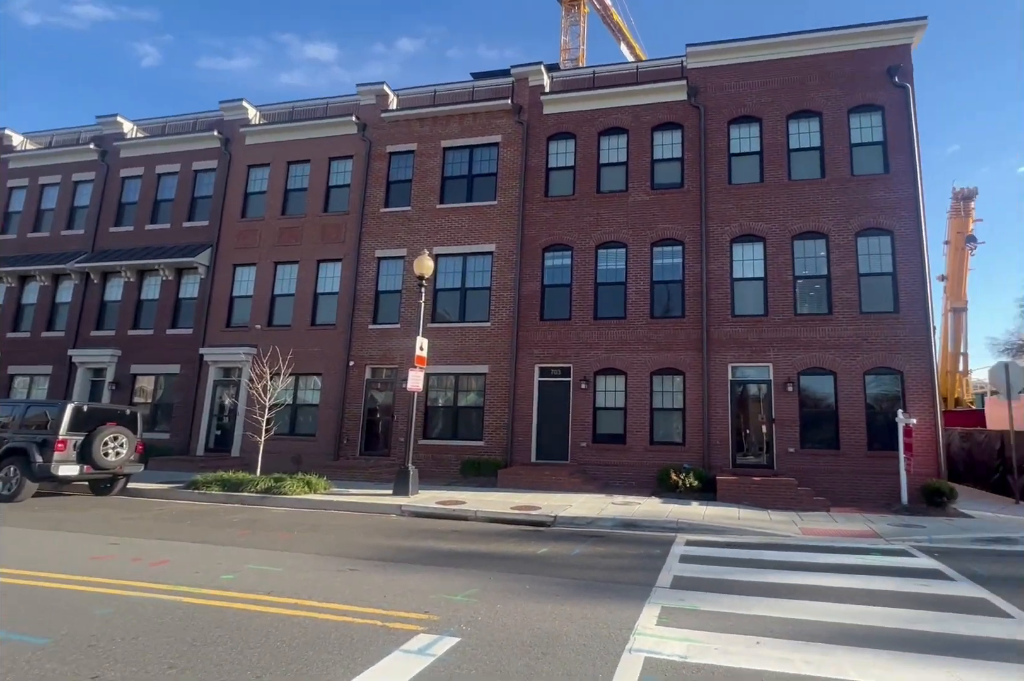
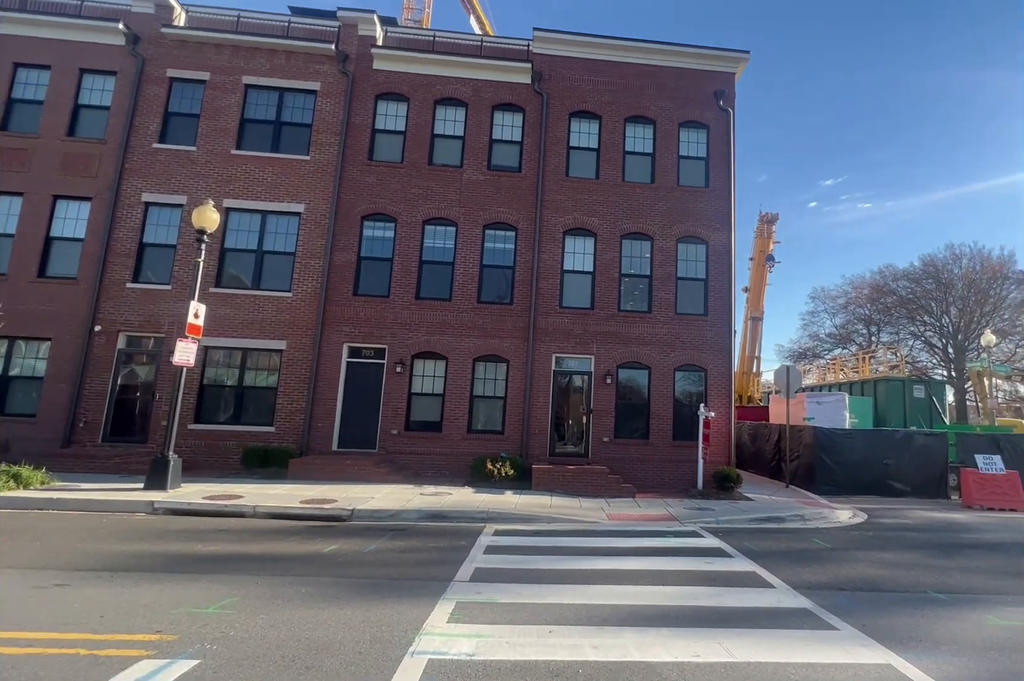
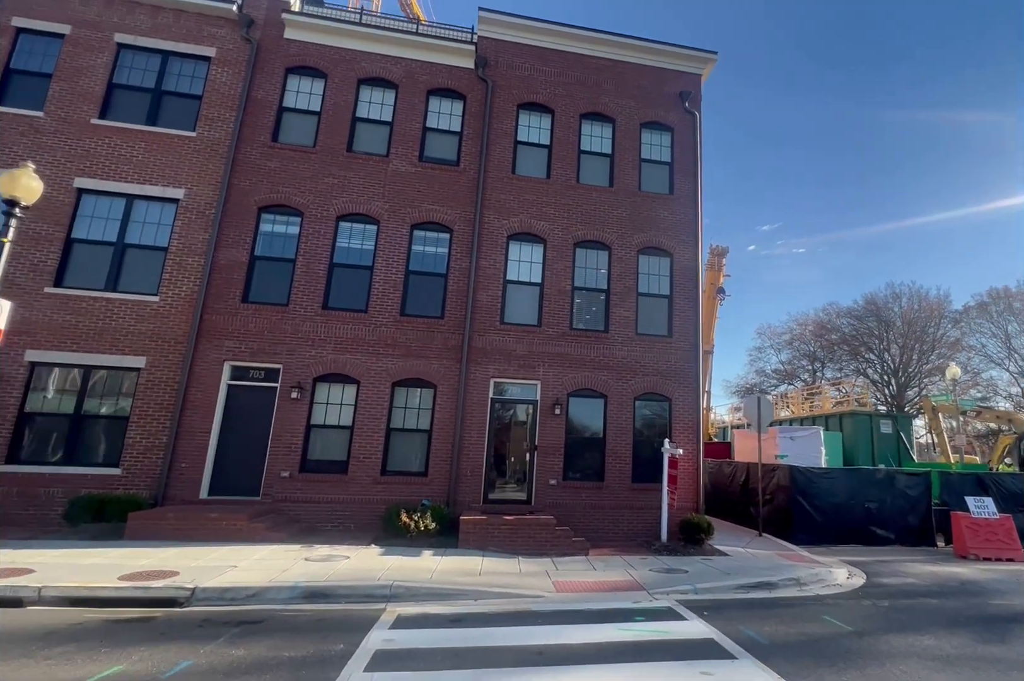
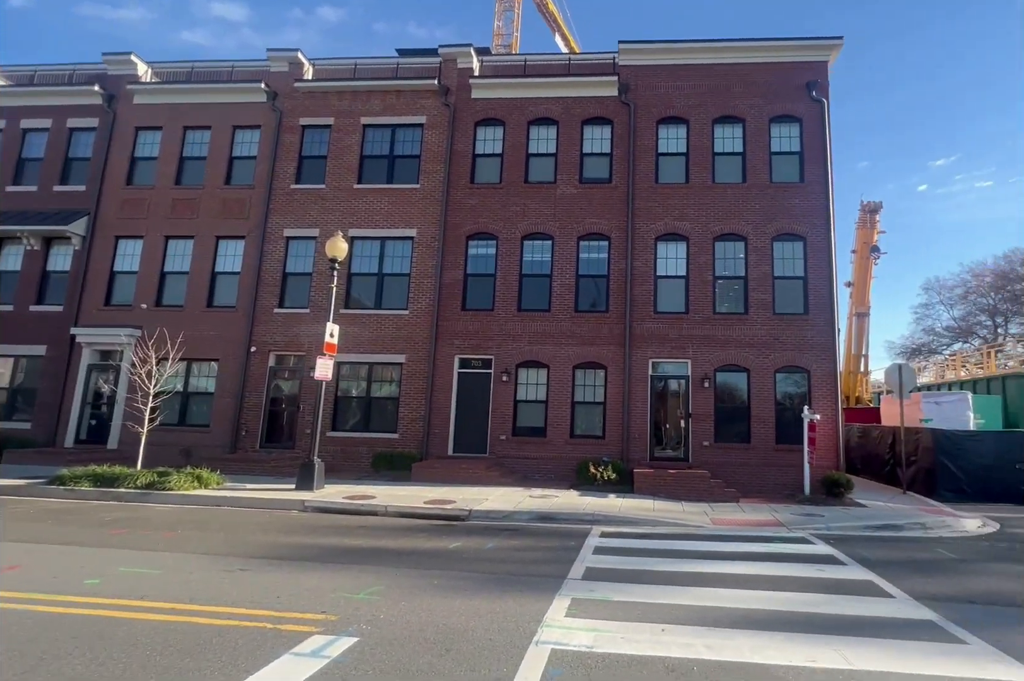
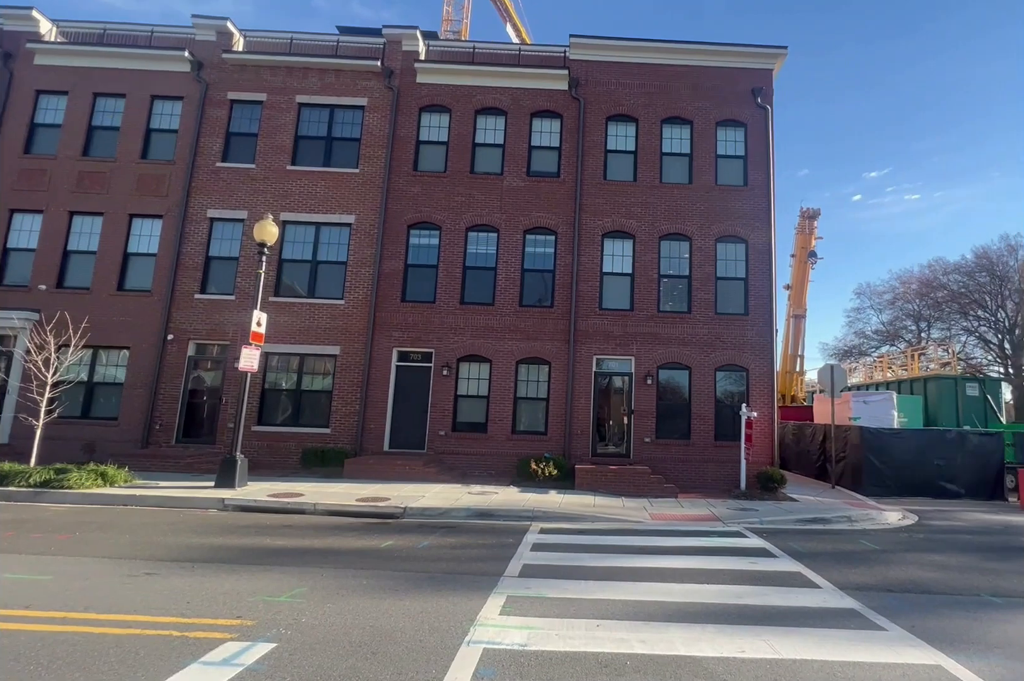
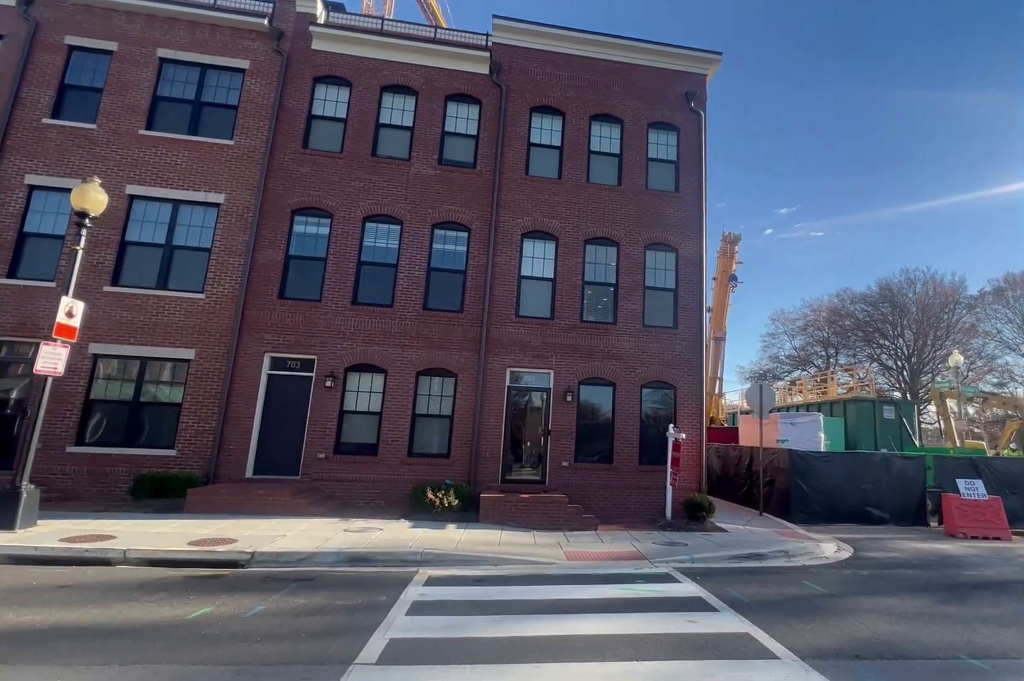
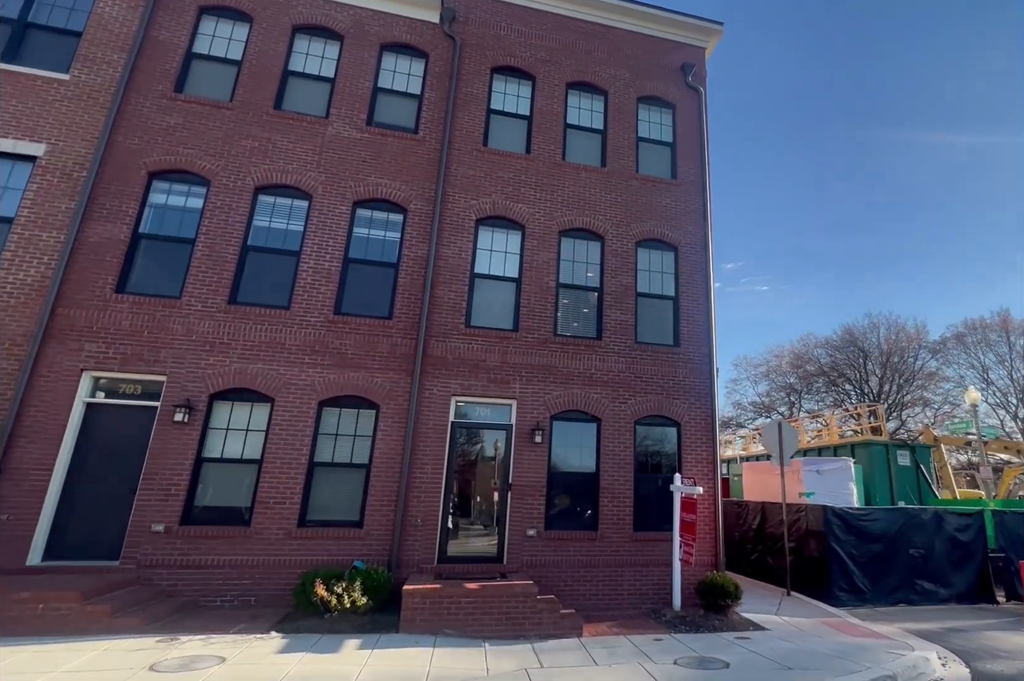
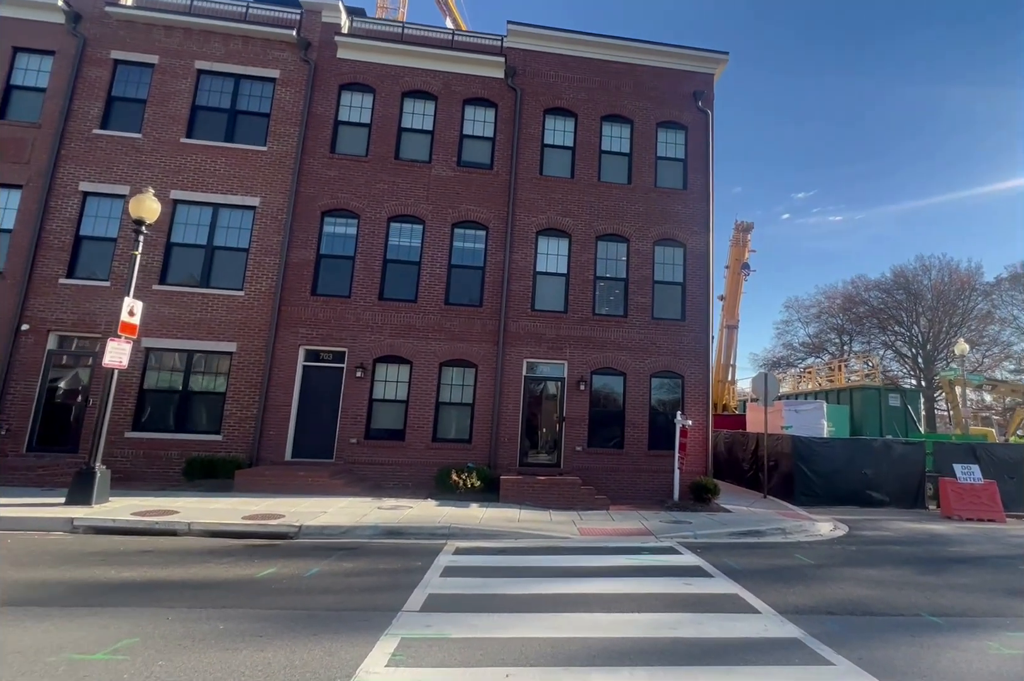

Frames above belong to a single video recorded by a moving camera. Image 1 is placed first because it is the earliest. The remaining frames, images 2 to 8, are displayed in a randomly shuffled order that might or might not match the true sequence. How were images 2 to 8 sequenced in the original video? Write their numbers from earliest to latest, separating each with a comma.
4, 5, 2, 8, 6, 3, 7
